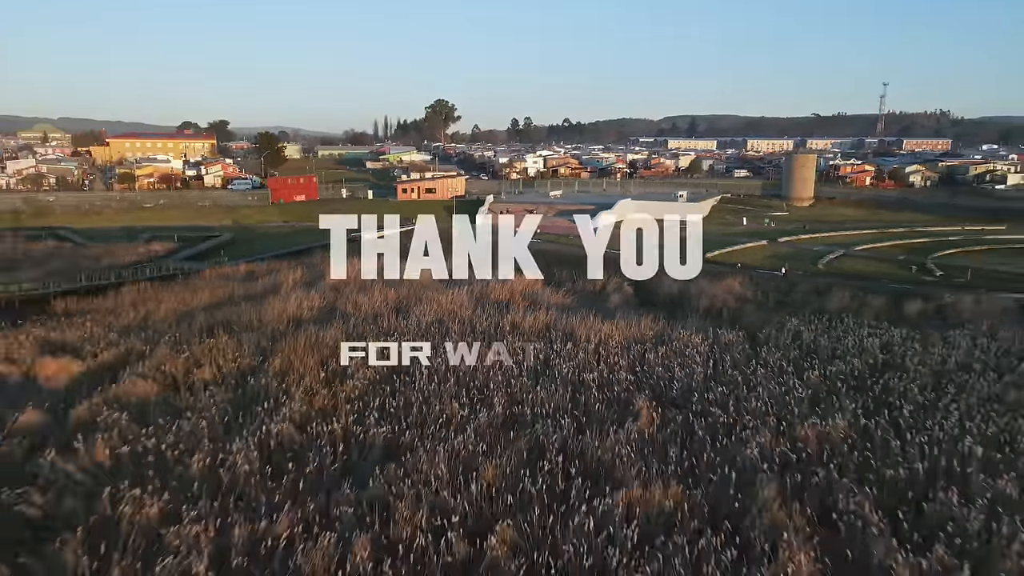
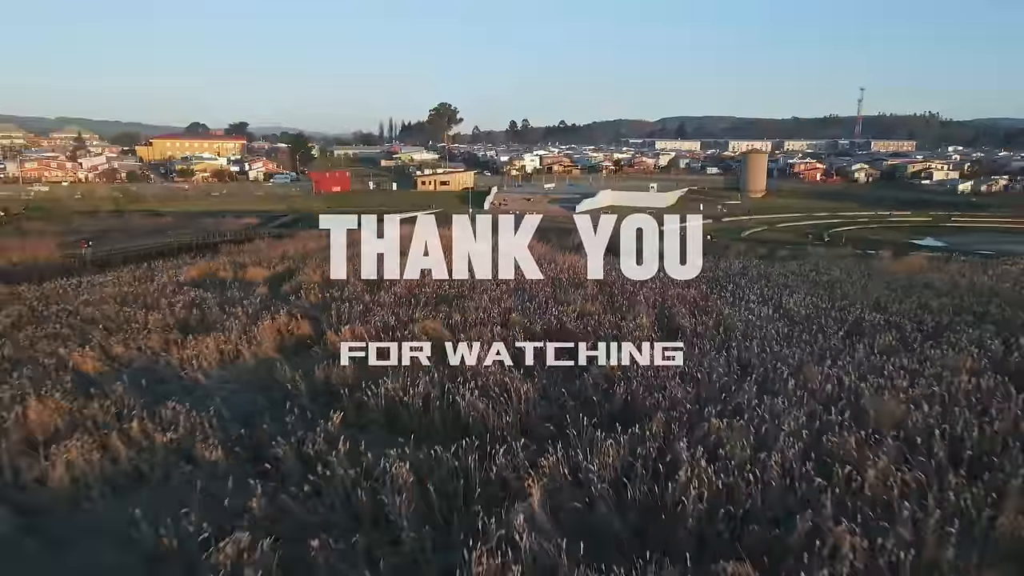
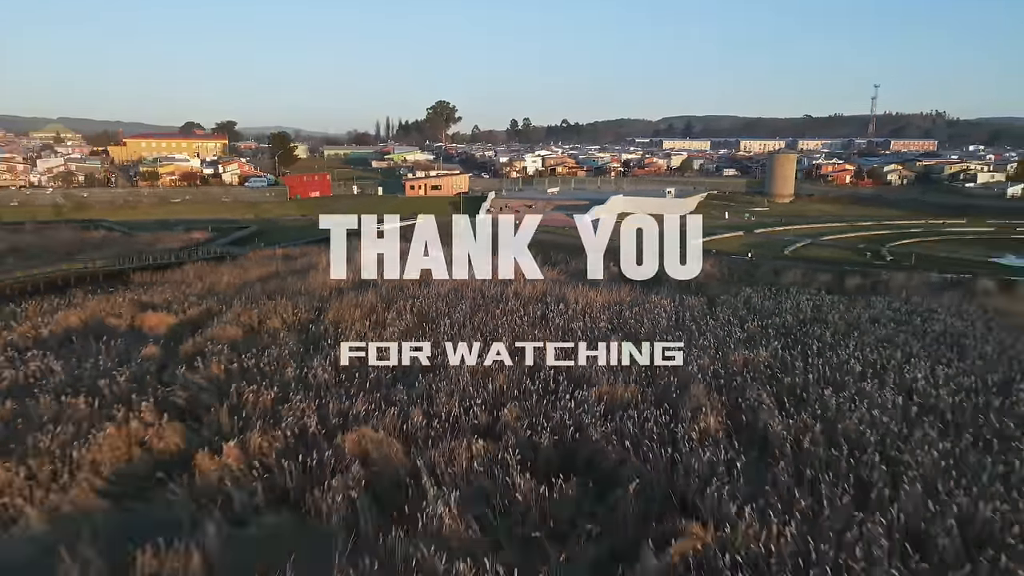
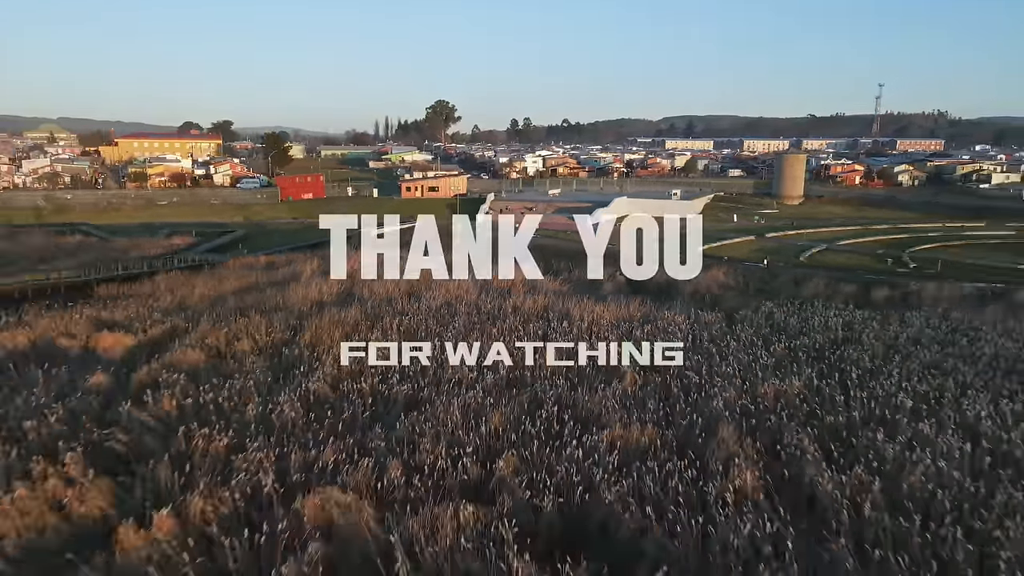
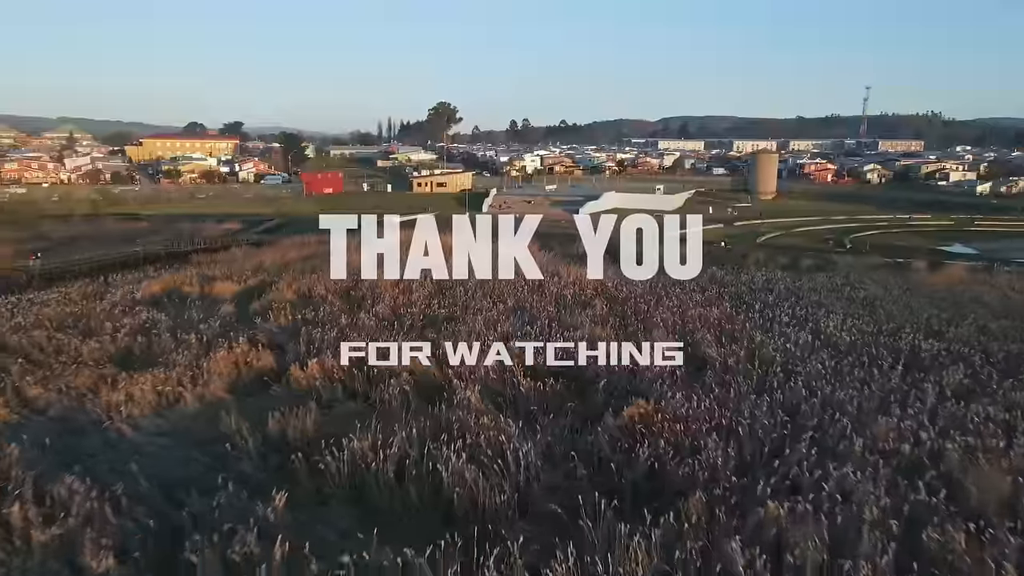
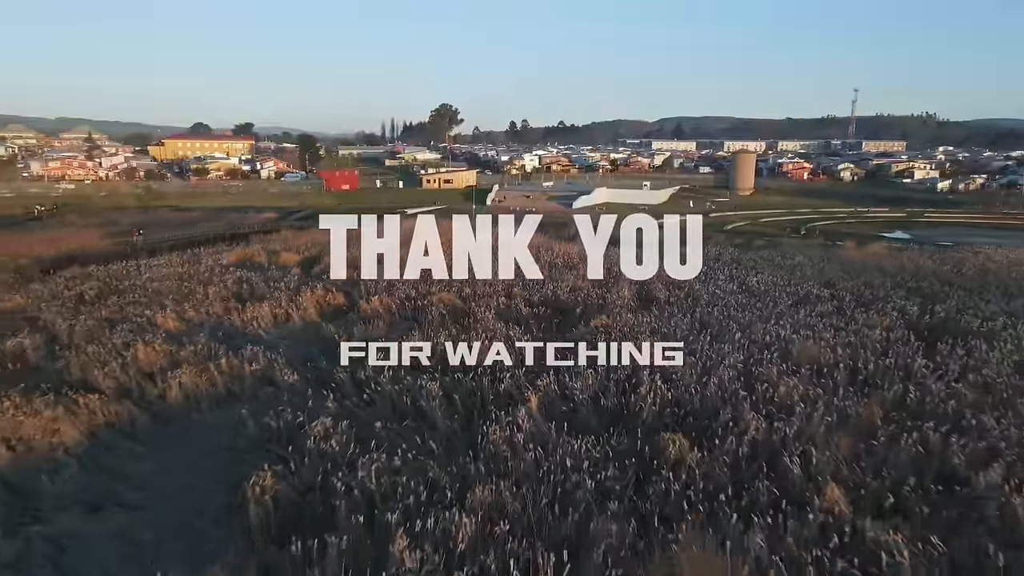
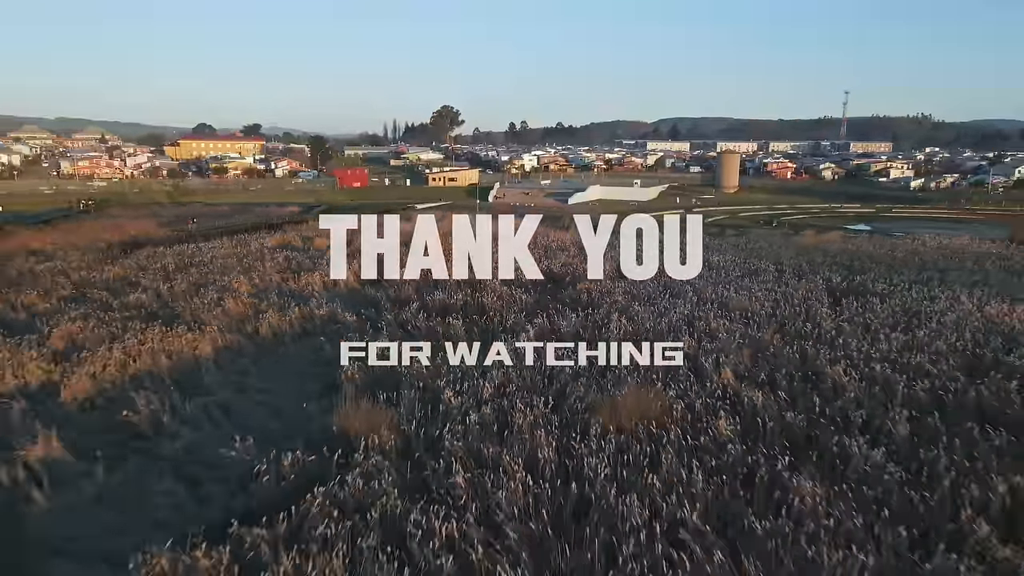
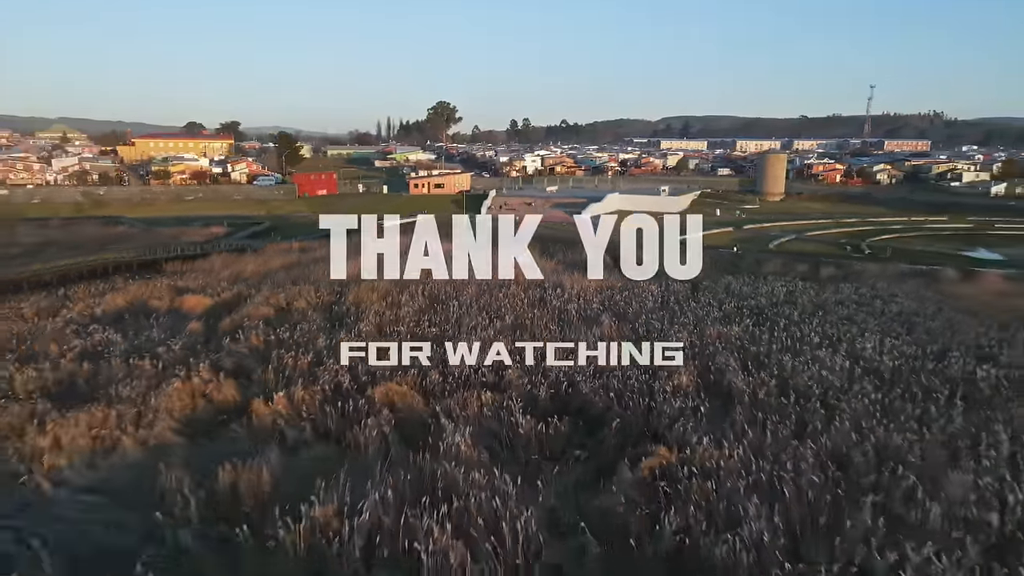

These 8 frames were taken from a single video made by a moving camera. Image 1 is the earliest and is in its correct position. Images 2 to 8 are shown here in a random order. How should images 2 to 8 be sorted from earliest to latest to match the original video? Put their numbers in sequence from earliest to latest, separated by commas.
4, 3, 8, 5, 2, 6, 7
